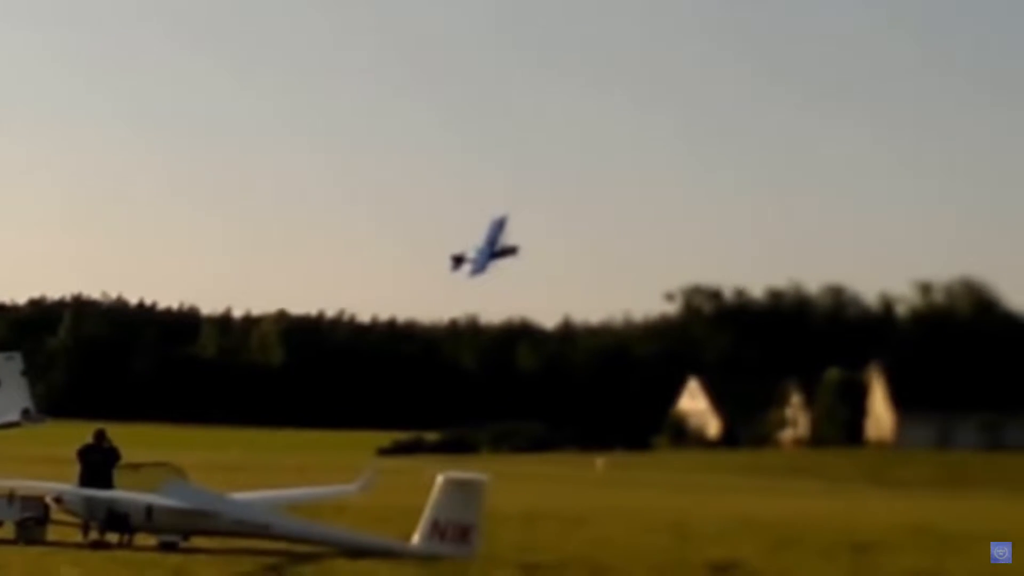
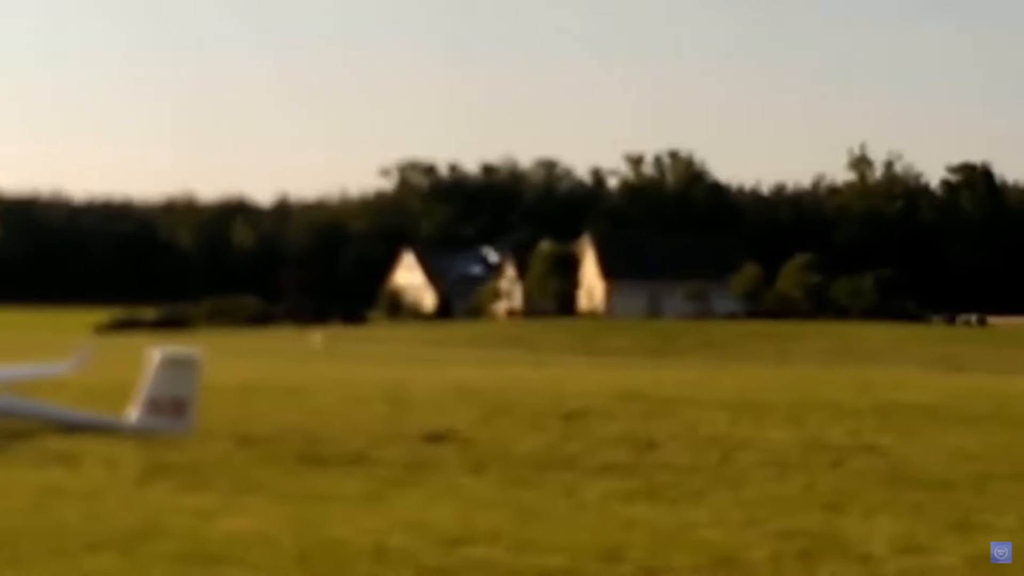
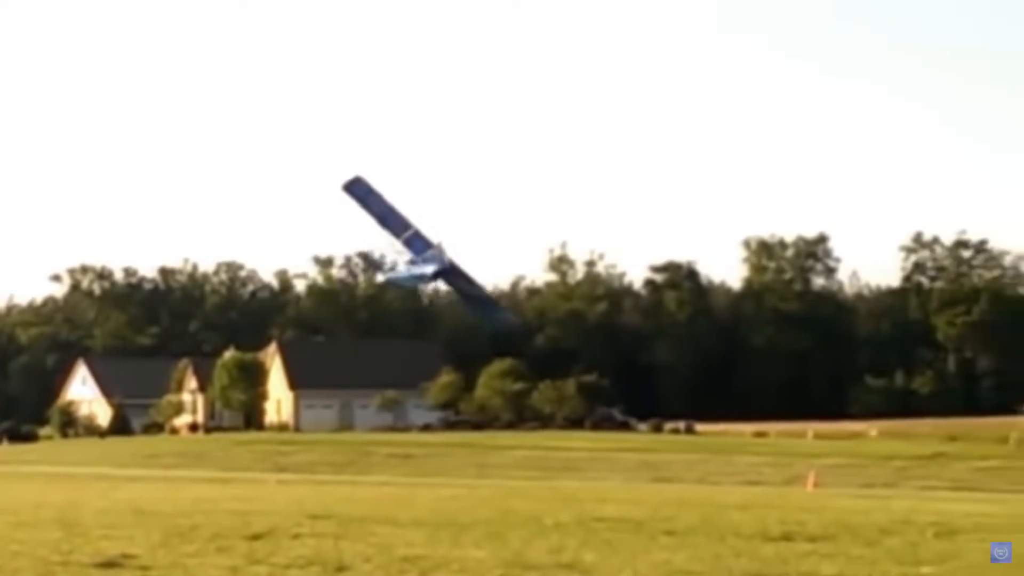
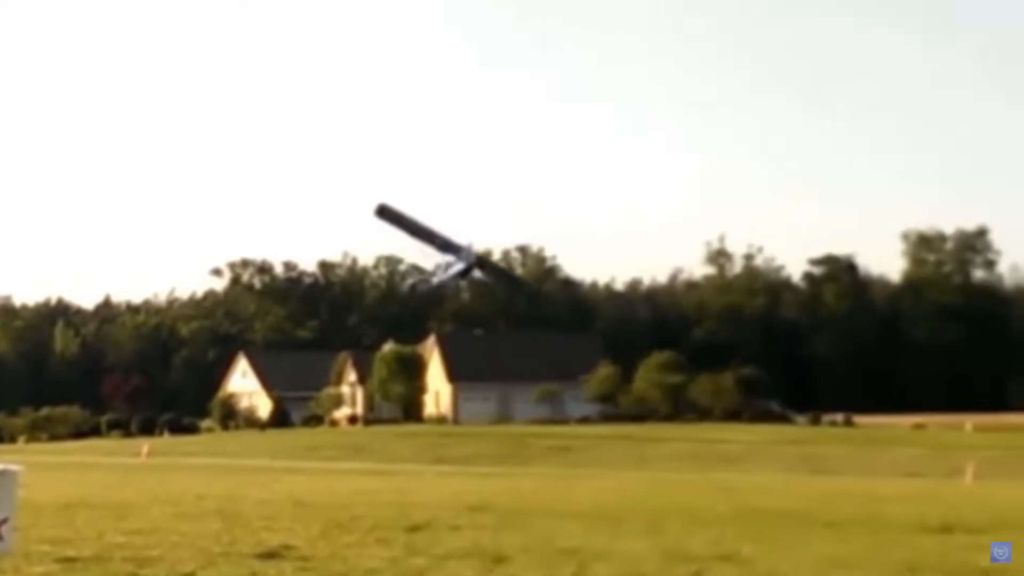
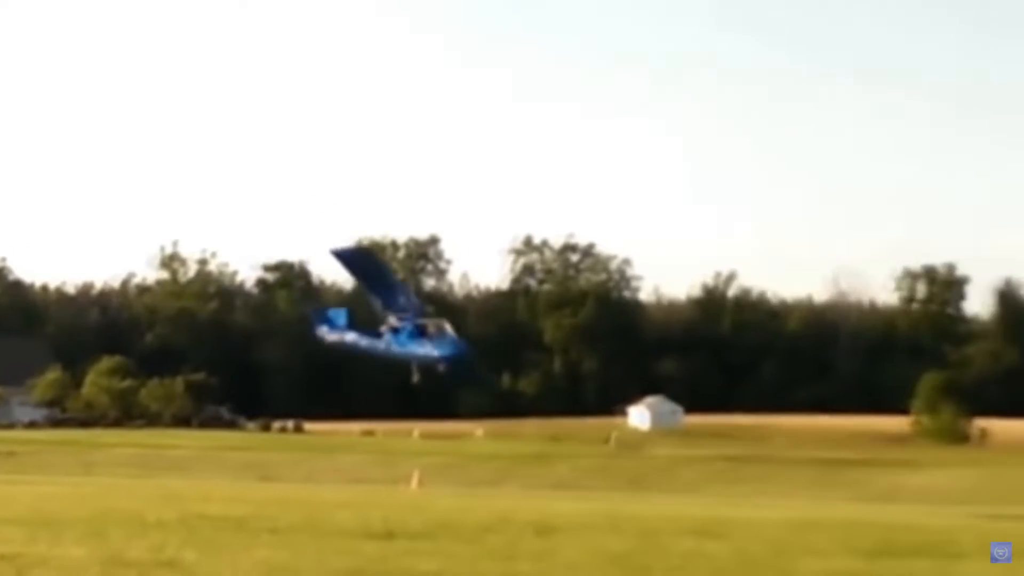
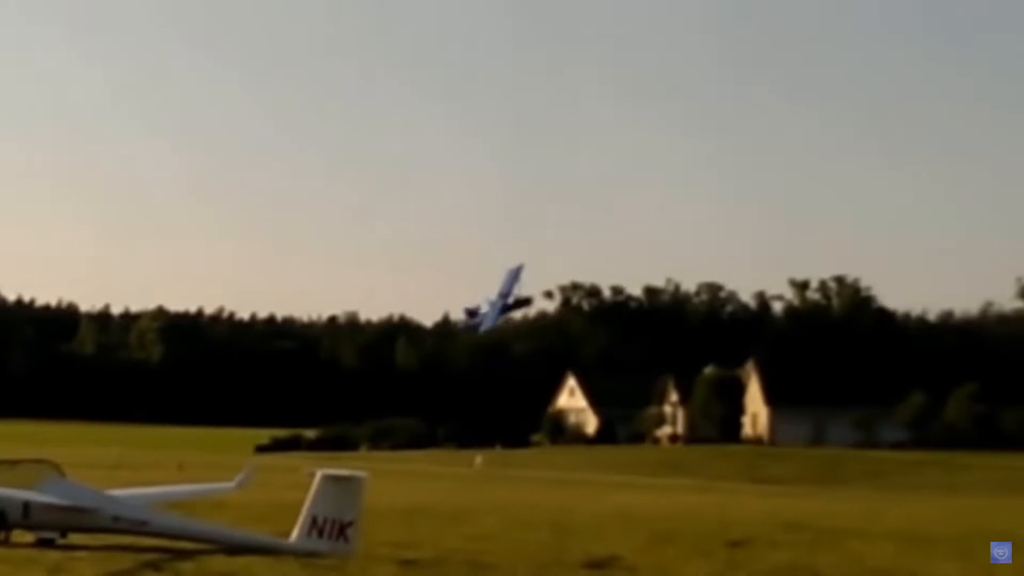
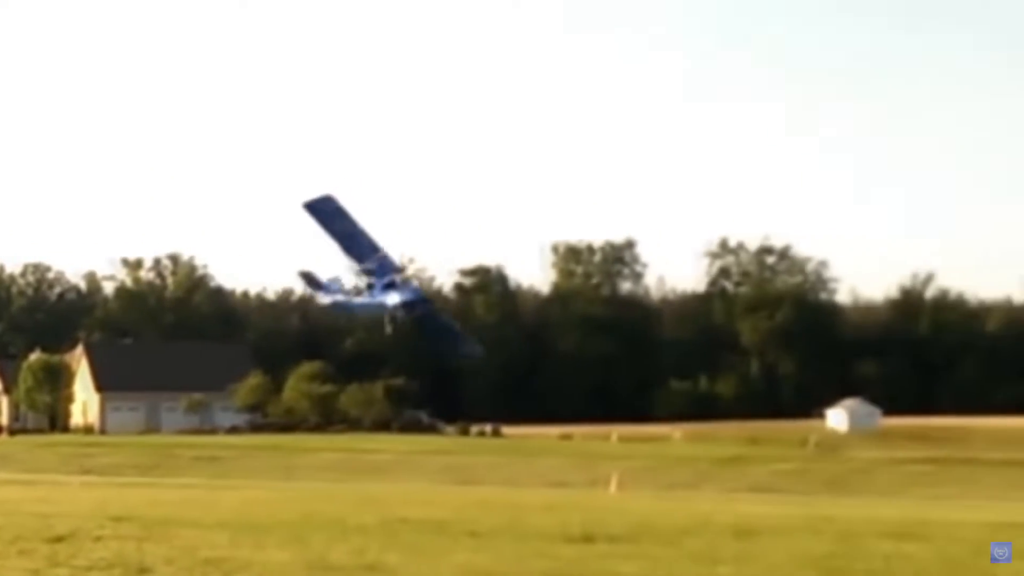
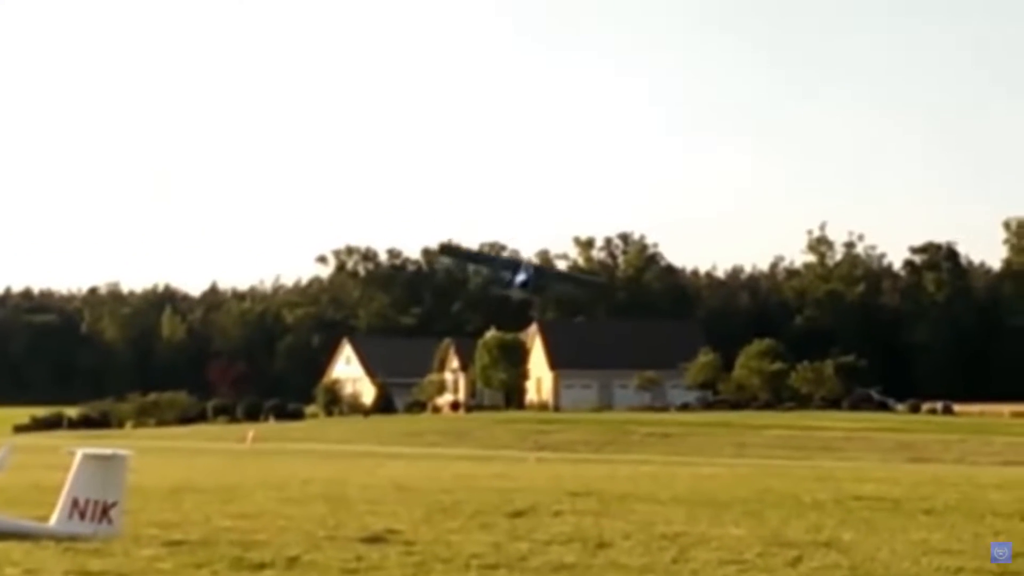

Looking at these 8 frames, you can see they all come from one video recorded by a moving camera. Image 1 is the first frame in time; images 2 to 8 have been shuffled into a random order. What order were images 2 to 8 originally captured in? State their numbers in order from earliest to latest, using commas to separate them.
6, 2, 8, 4, 3, 7, 5
